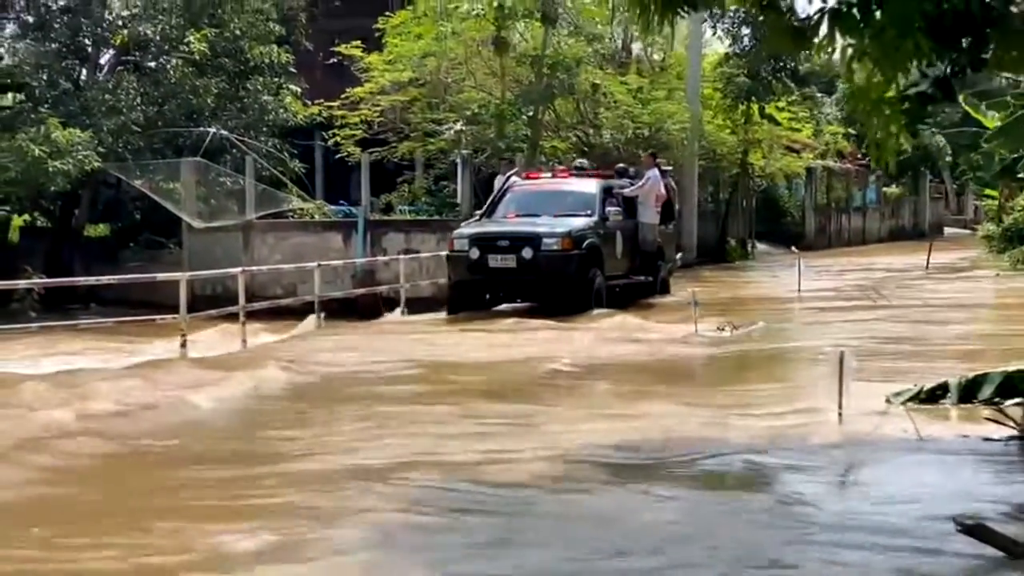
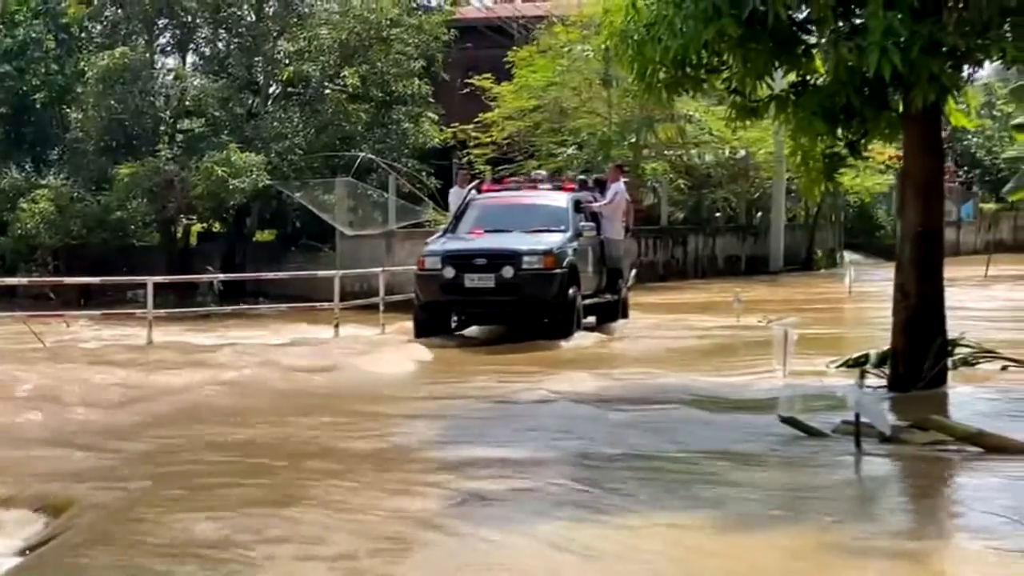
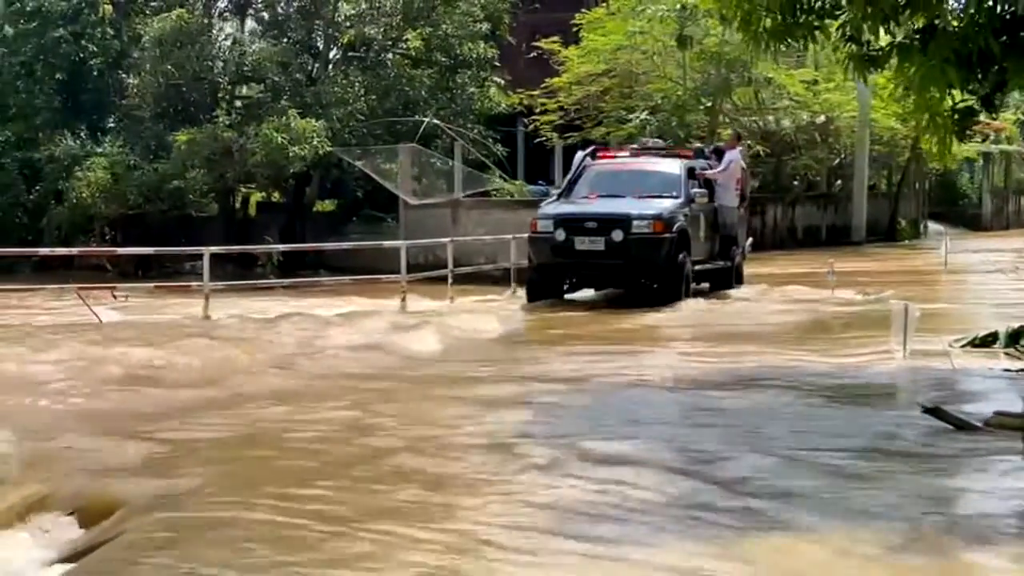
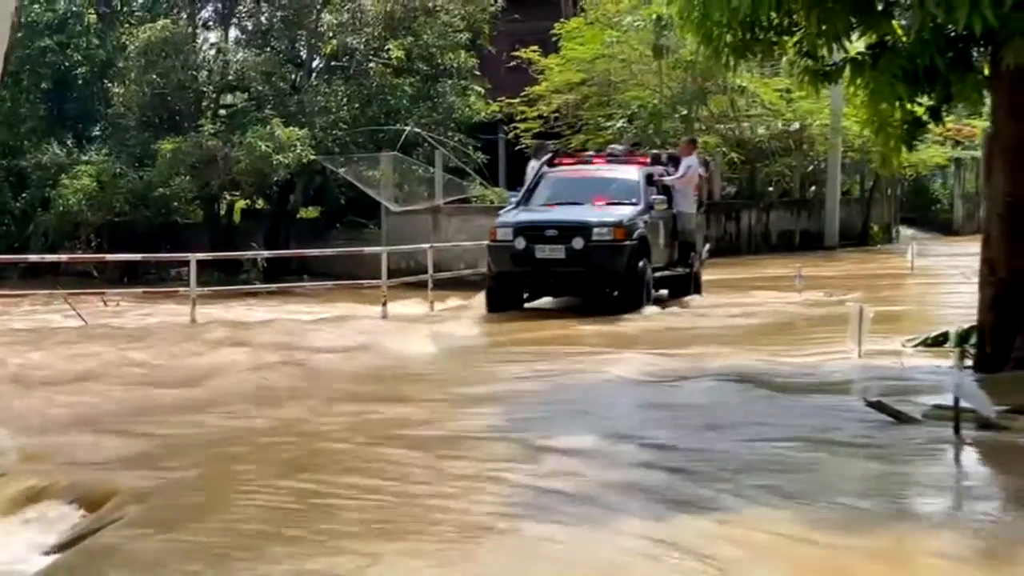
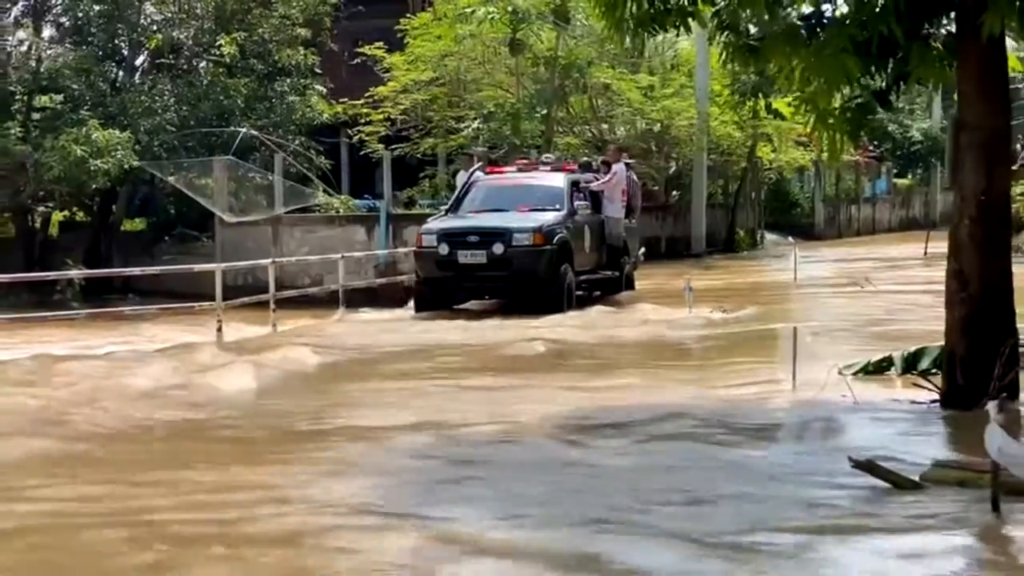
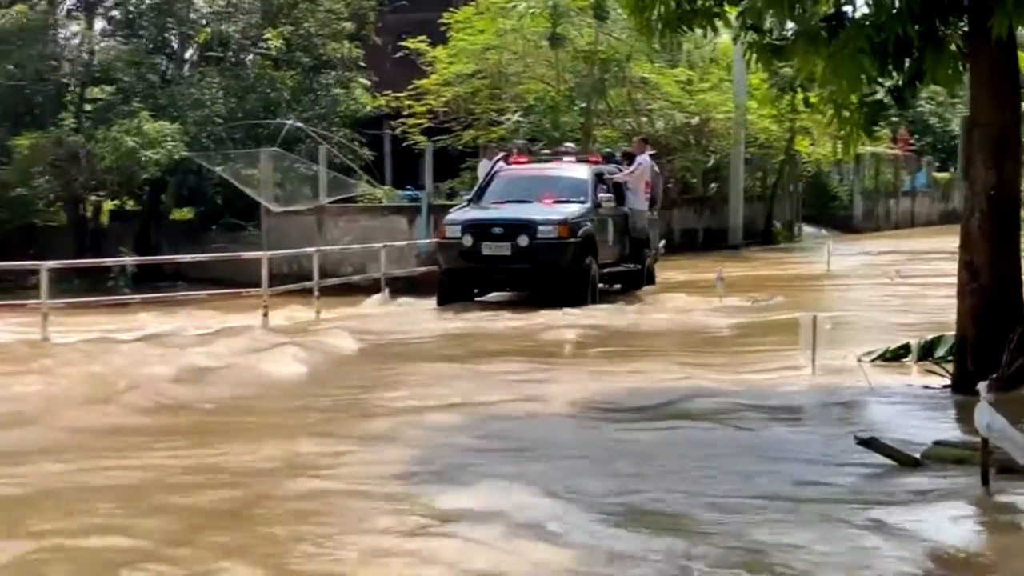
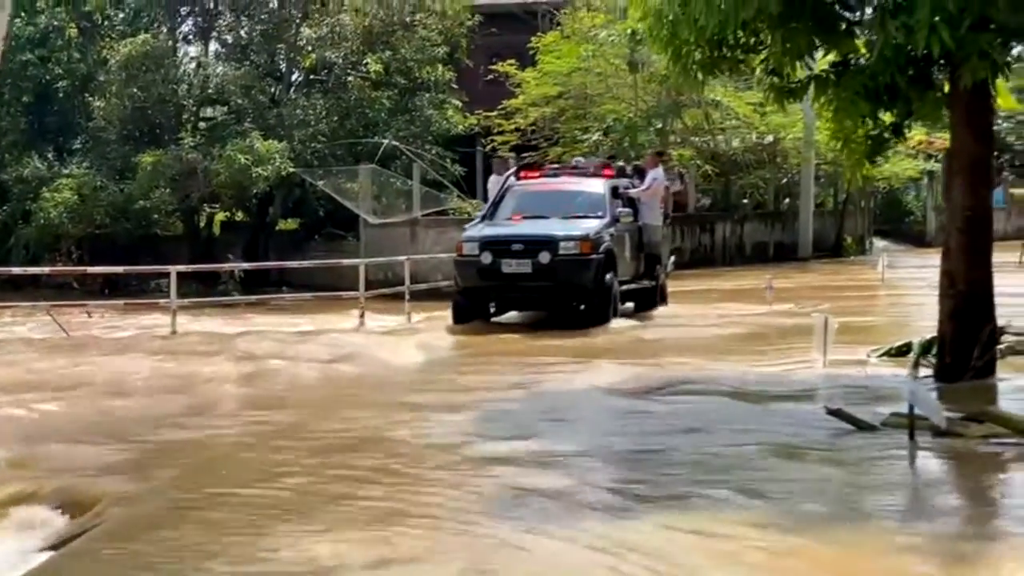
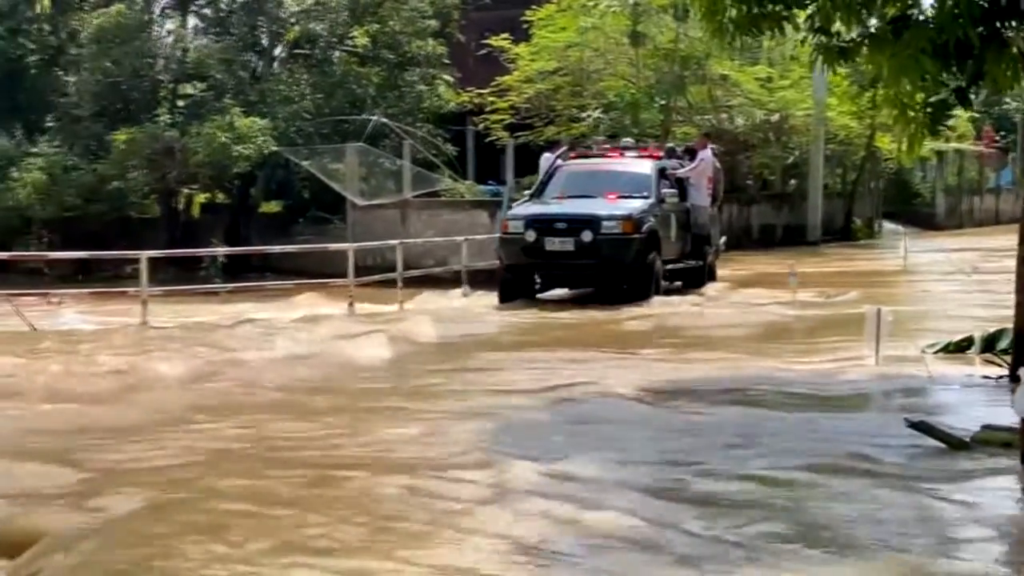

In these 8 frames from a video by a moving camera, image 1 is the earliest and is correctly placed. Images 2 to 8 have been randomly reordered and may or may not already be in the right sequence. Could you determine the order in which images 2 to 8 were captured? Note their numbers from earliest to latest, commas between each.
5, 6, 8, 3, 4, 7, 2
